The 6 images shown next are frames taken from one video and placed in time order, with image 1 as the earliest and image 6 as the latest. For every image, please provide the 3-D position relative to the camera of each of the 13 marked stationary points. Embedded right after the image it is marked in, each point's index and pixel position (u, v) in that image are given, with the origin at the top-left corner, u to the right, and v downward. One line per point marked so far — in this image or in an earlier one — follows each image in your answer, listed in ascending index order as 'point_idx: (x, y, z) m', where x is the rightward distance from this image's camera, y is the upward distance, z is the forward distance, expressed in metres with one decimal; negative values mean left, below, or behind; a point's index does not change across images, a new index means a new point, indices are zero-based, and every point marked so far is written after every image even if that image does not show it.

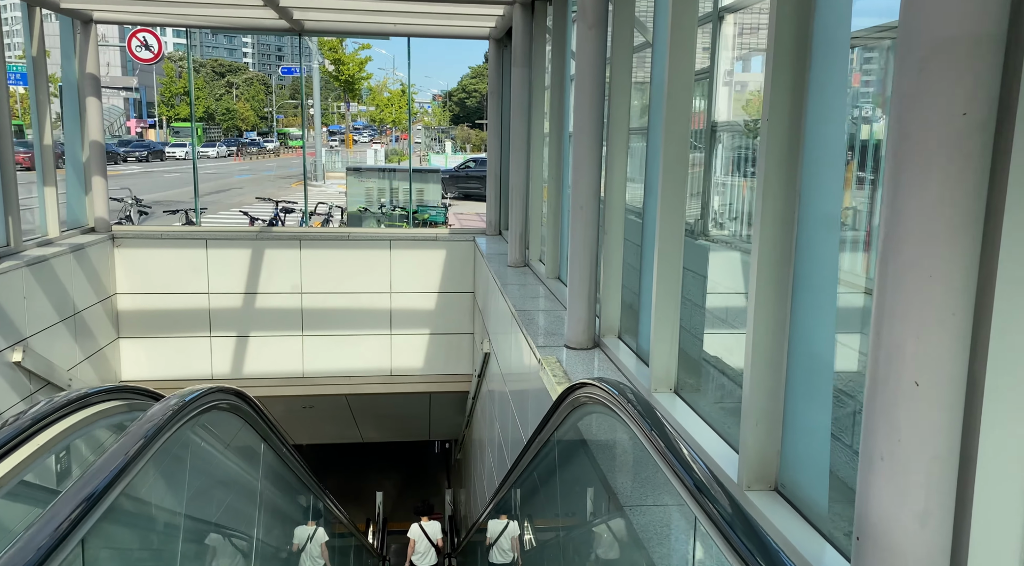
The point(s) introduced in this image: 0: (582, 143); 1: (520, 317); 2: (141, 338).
0: (+0.4, +0.7, +3.8) m
1: (0.0, -0.2, +4.7) m
2: (-4.0, -0.6, +7.9) m
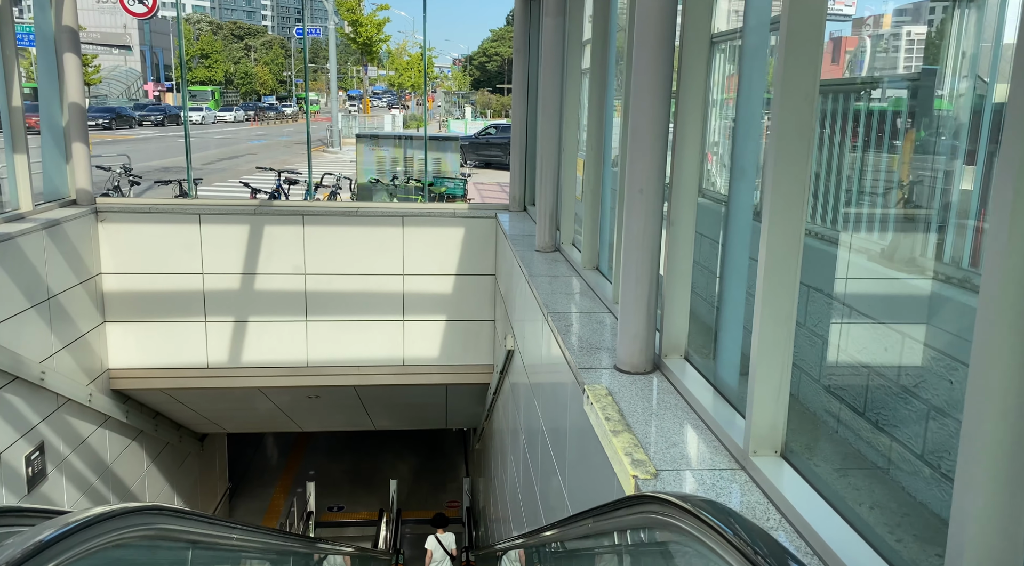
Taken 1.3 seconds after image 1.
0: (+0.5, +0.7, +2.9) m
1: (+0.2, -0.2, +3.8) m
2: (-3.8, -0.4, +7.2) m
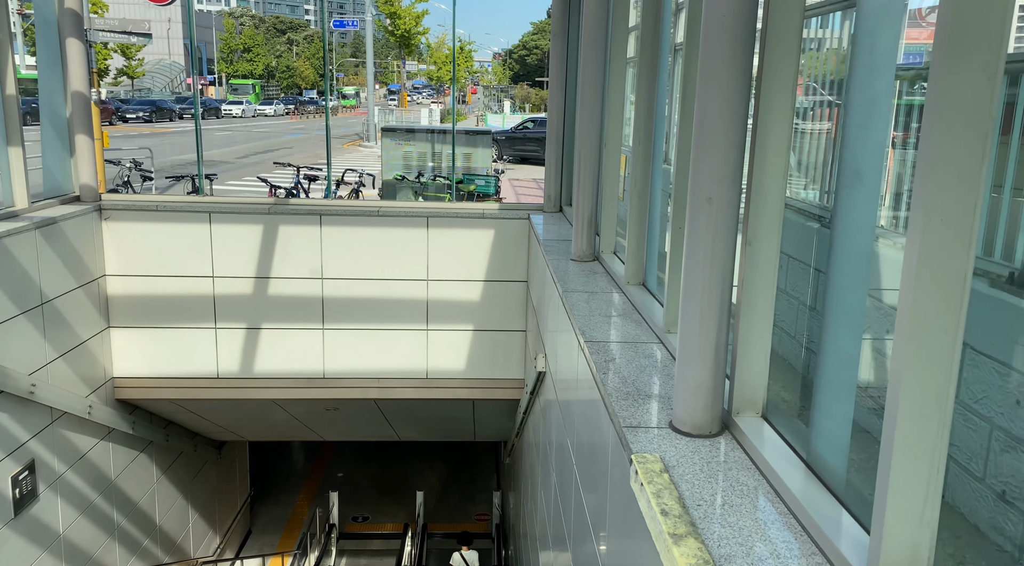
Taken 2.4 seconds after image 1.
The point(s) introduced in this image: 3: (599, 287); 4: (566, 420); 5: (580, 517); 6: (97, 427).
0: (+0.6, +0.6, +2.2) m
1: (+0.3, -0.3, +3.1) m
2: (-3.5, -0.4, +6.7) m
3: (+0.5, 0.0, +4.2) m
4: (+0.3, -0.8, +4.4) m
5: (+0.4, -1.3, +3.9) m
6: (-3.6, -1.3, +6.4) m
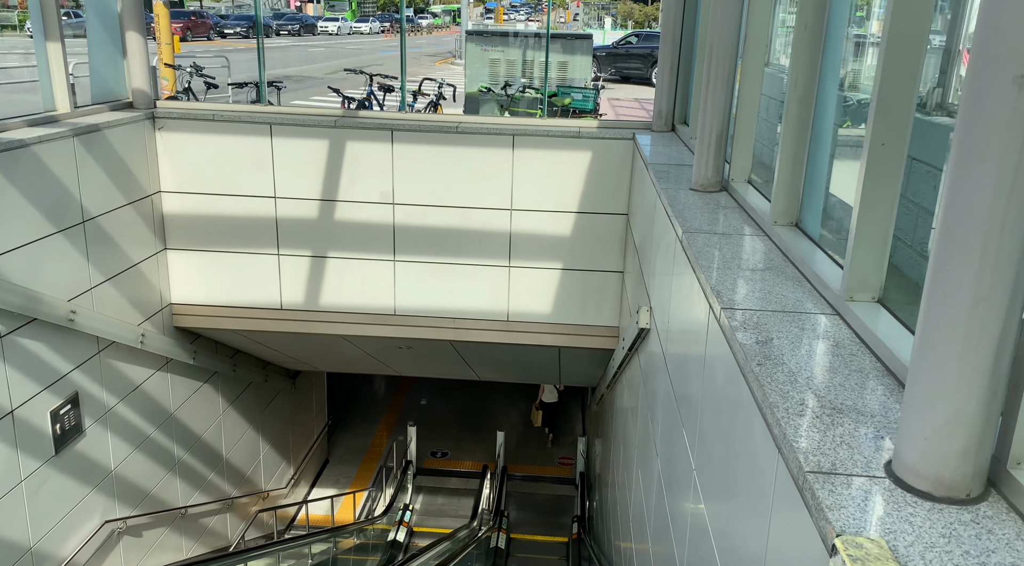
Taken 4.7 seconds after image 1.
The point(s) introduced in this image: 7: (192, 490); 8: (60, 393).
0: (+0.8, +0.6, +1.2) m
1: (+0.7, -0.1, +2.2) m
2: (-2.7, +0.3, +6.2) m
3: (+0.9, +0.2, +3.2) m
4: (+0.7, -0.5, +3.5) m
5: (+0.7, -1.0, +3.0) m
6: (-2.9, -0.6, +6.0) m
7: (-3.0, -1.9, +6.8) m
8: (-3.0, -0.7, +4.8) m
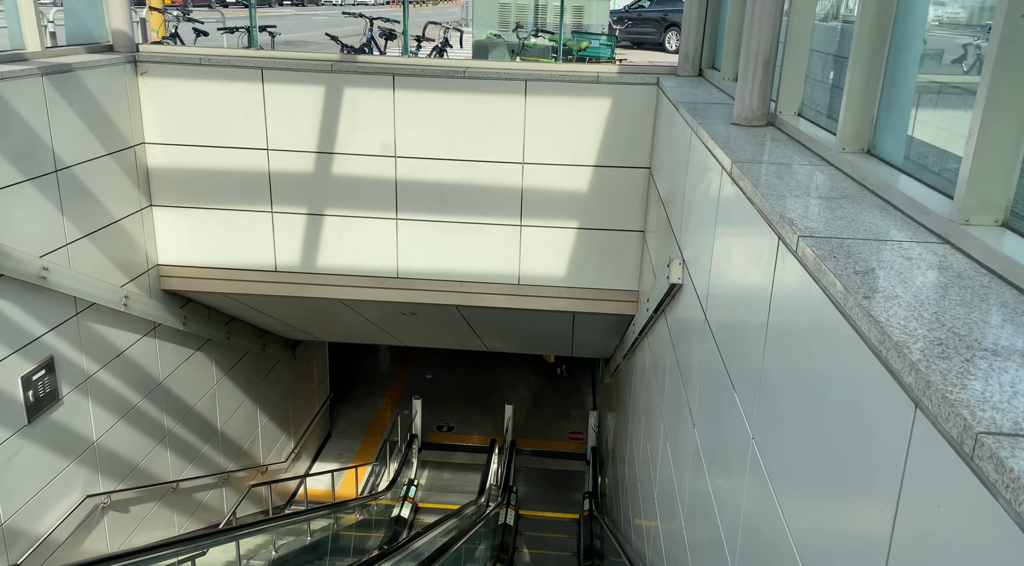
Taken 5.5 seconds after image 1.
0: (+0.9, +0.8, +0.7) m
1: (+0.7, +0.1, +1.7) m
2: (-2.6, +0.6, +5.7) m
3: (+1.0, +0.5, +2.7) m
4: (+0.8, -0.3, +3.1) m
5: (+0.8, -0.8, +2.6) m
6: (-2.8, -0.3, +5.6) m
7: (-2.9, -1.6, +6.5) m
8: (-2.9, -0.4, +4.4) m
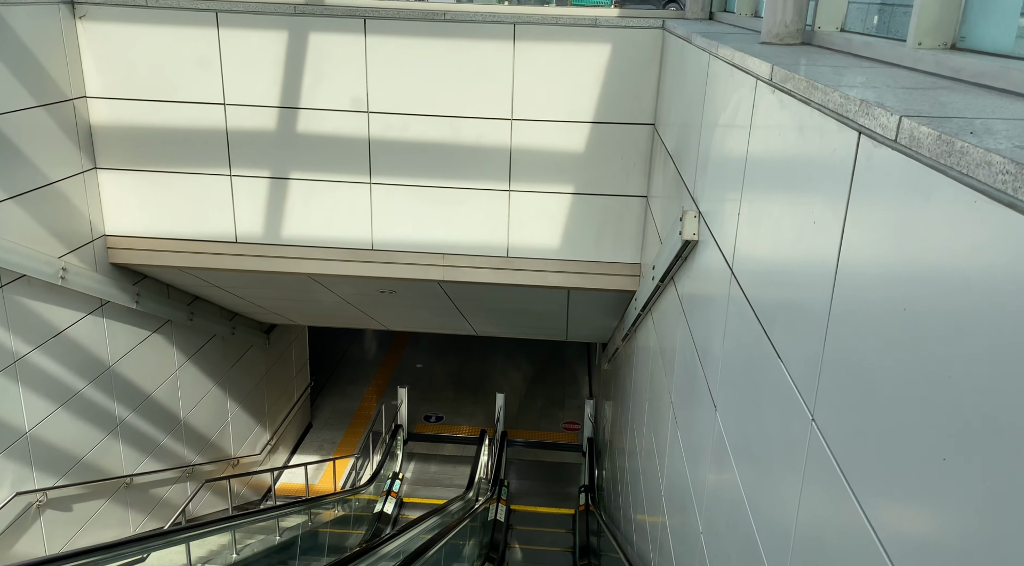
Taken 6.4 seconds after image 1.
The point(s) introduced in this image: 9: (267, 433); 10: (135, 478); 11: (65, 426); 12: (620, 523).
0: (+0.8, +0.9, +0.1) m
1: (+0.6, +0.2, +1.1) m
2: (-2.7, +0.8, +5.1) m
3: (+0.9, +0.6, +2.1) m
4: (+0.7, -0.1, +2.5) m
5: (+0.7, -0.6, +2.1) m
6: (-2.9, -0.1, +5.0) m
7: (-3.0, -1.4, +5.9) m
8: (-3.0, -0.3, +3.8) m
9: (-2.8, -1.7, +8.4) m
10: (-2.9, -1.5, +5.7) m
11: (-3.0, -1.0, +4.9) m
12: (+0.9, -2.1, +6.3) m
